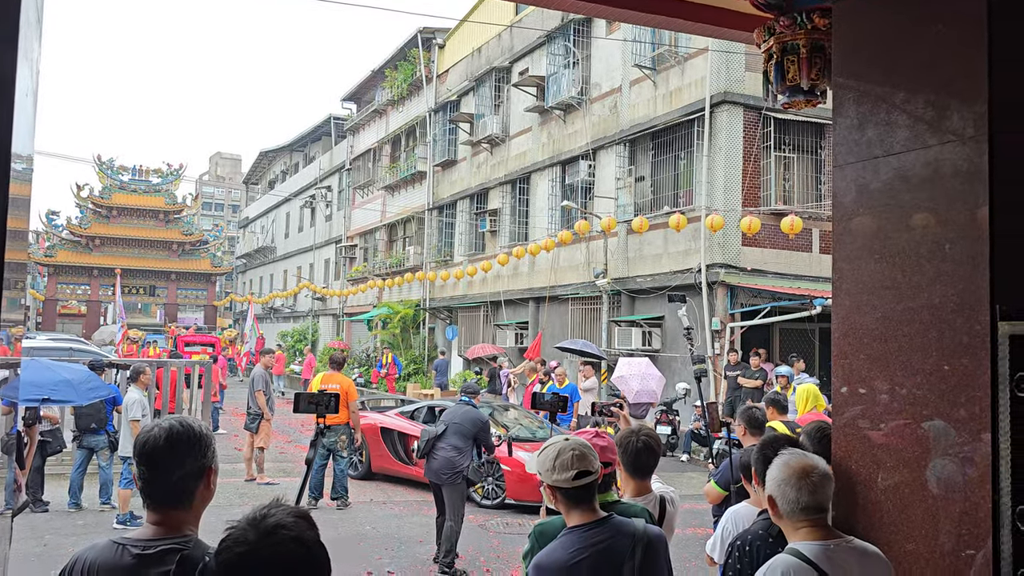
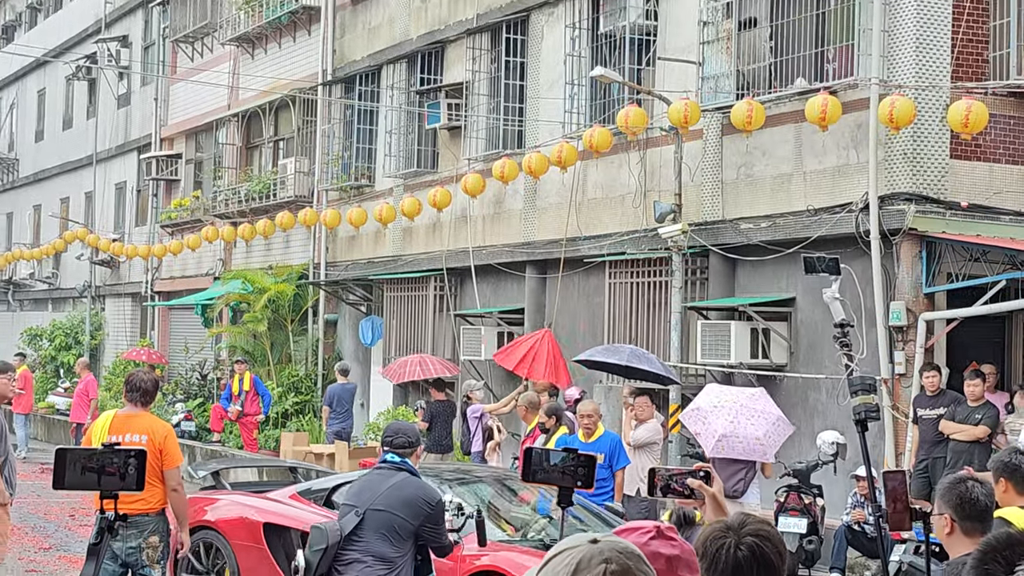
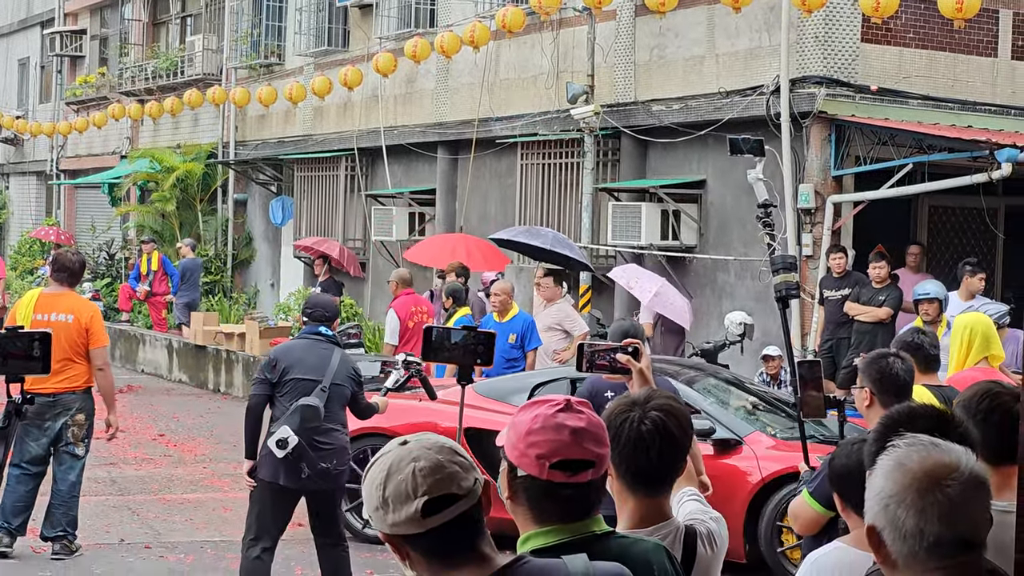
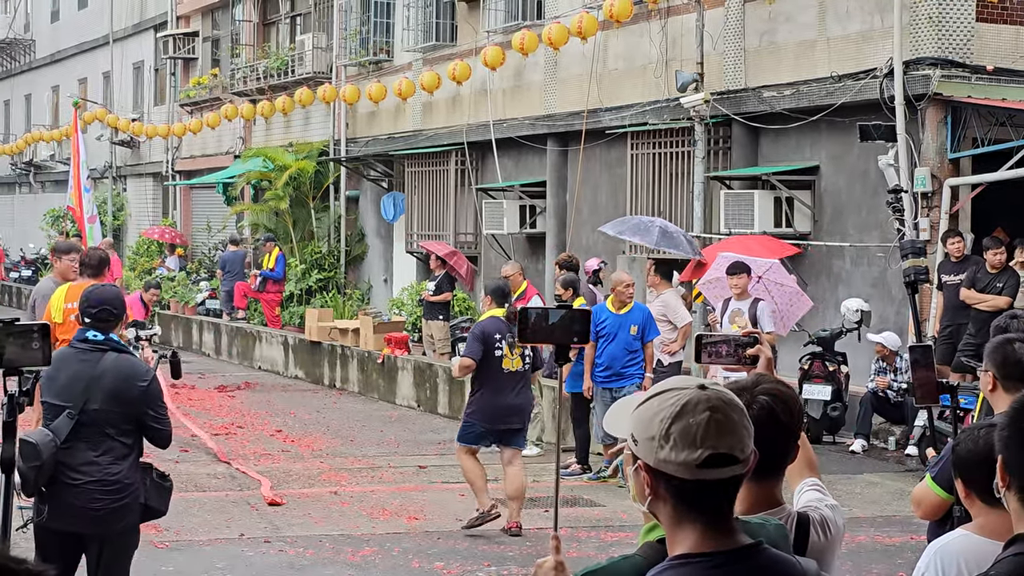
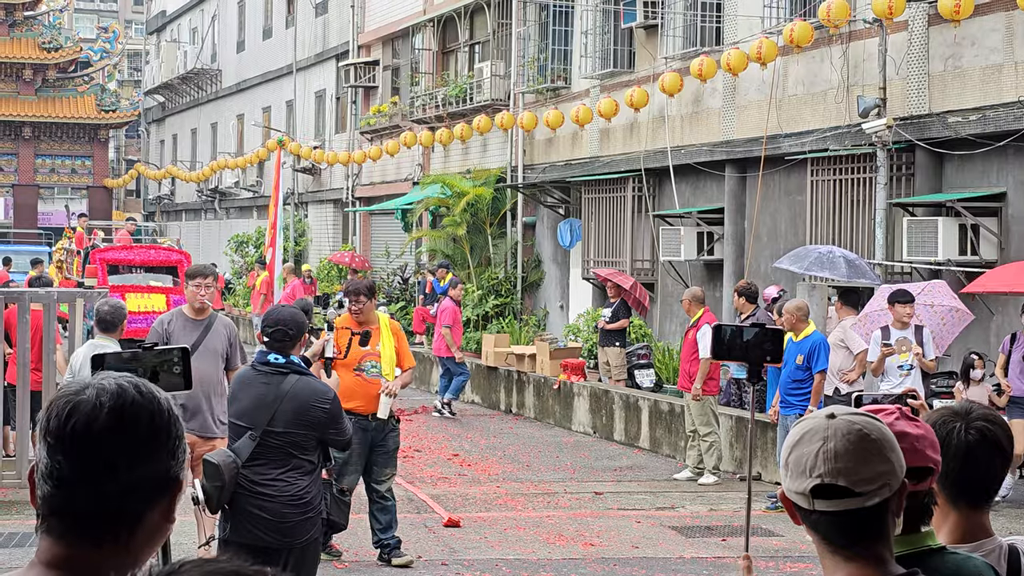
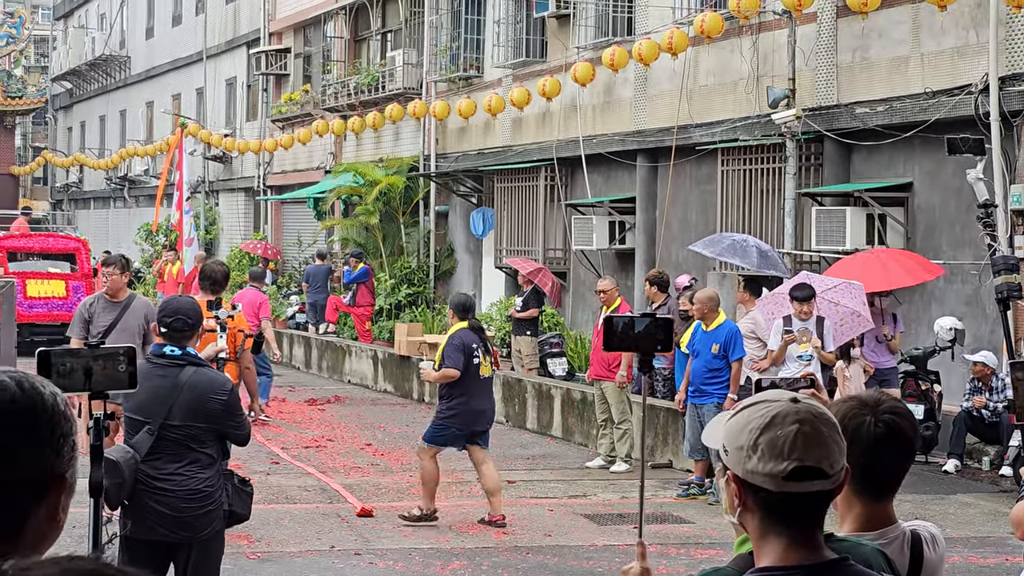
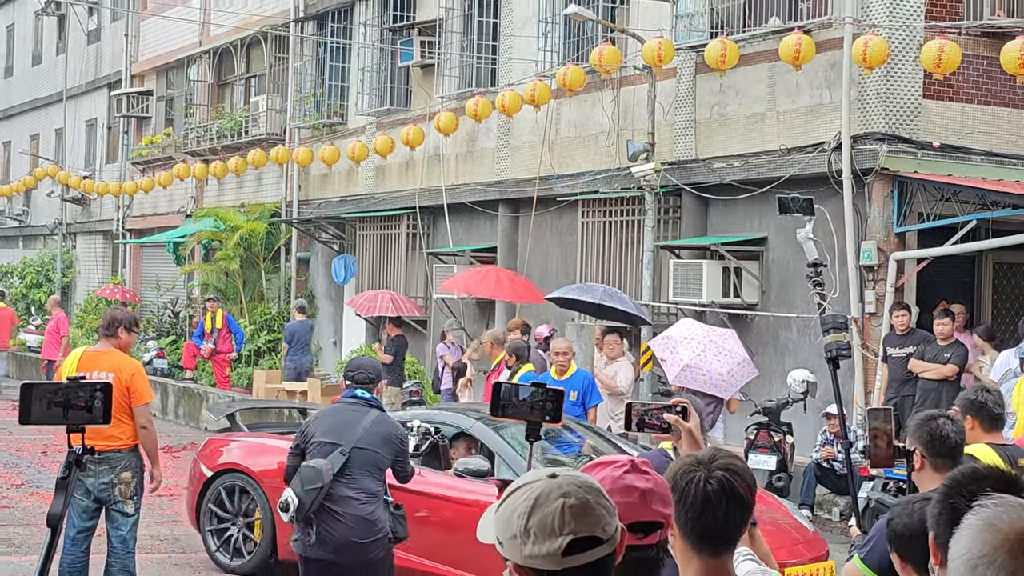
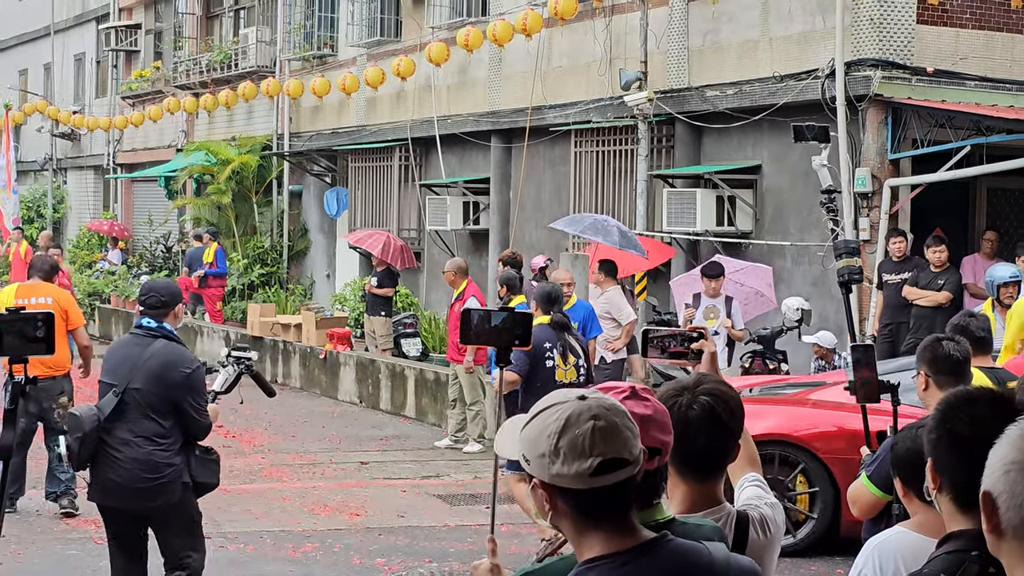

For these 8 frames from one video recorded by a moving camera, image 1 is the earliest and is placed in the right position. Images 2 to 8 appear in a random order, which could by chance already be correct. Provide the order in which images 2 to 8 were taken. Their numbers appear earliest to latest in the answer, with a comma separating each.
2, 7, 3, 8, 4, 6, 5
